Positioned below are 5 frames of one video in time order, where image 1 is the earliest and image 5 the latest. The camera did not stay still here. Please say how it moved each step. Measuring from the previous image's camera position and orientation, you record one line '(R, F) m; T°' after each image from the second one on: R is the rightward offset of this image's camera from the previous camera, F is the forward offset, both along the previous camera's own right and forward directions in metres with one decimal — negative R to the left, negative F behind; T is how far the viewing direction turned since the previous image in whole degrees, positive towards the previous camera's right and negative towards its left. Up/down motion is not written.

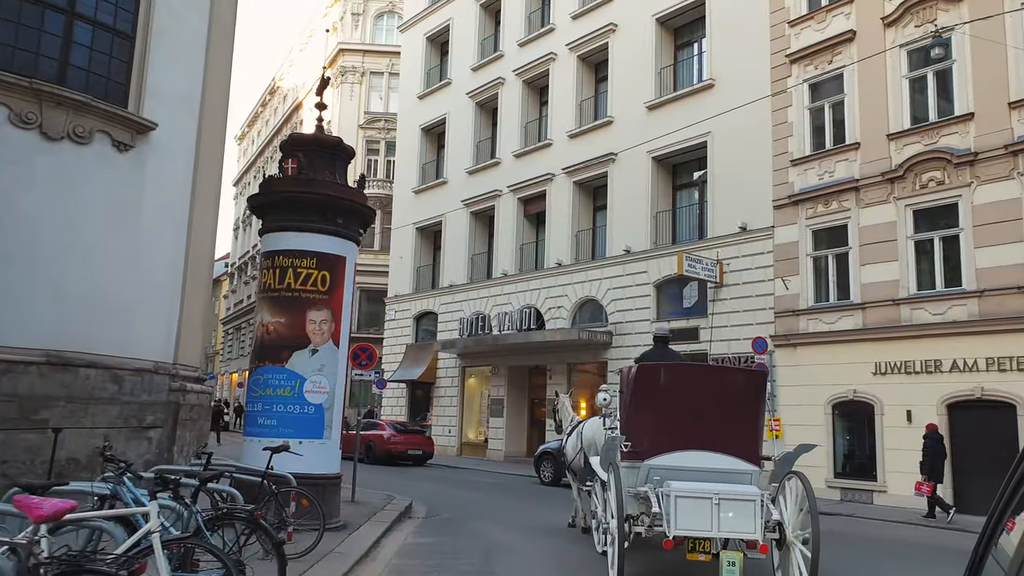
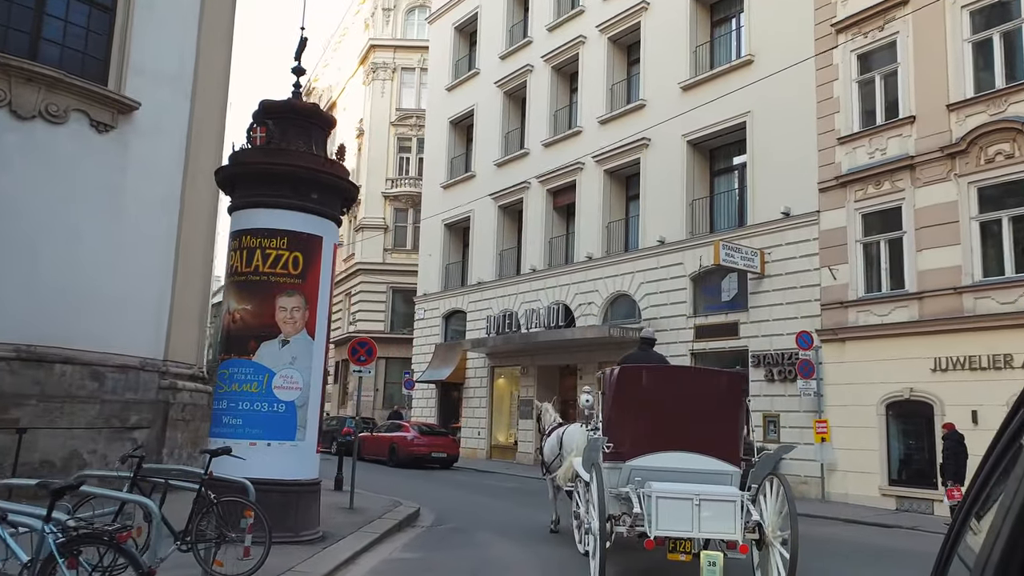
(+0.6, +1.3) m; -3°
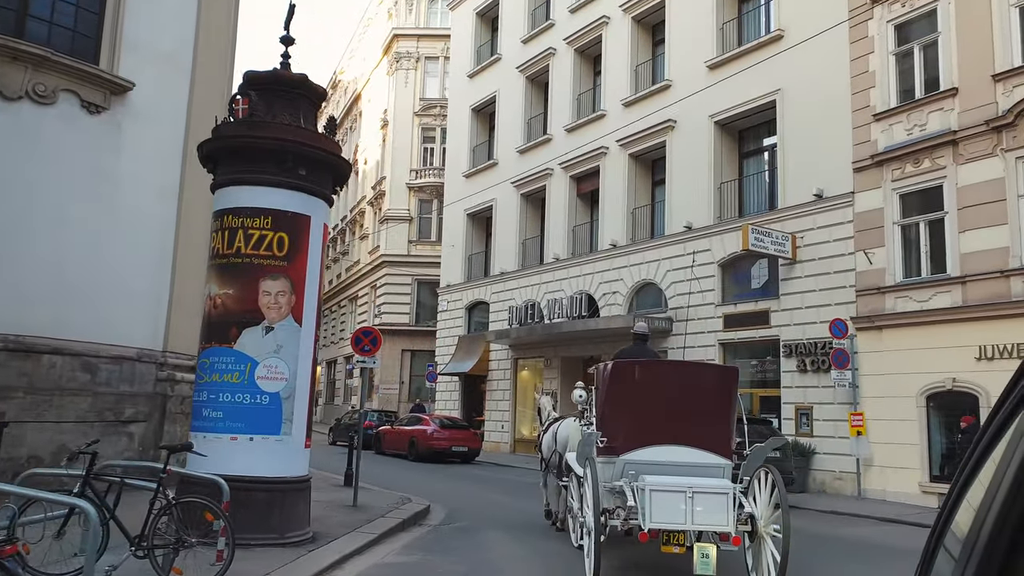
(+0.4, +0.7) m; -2°
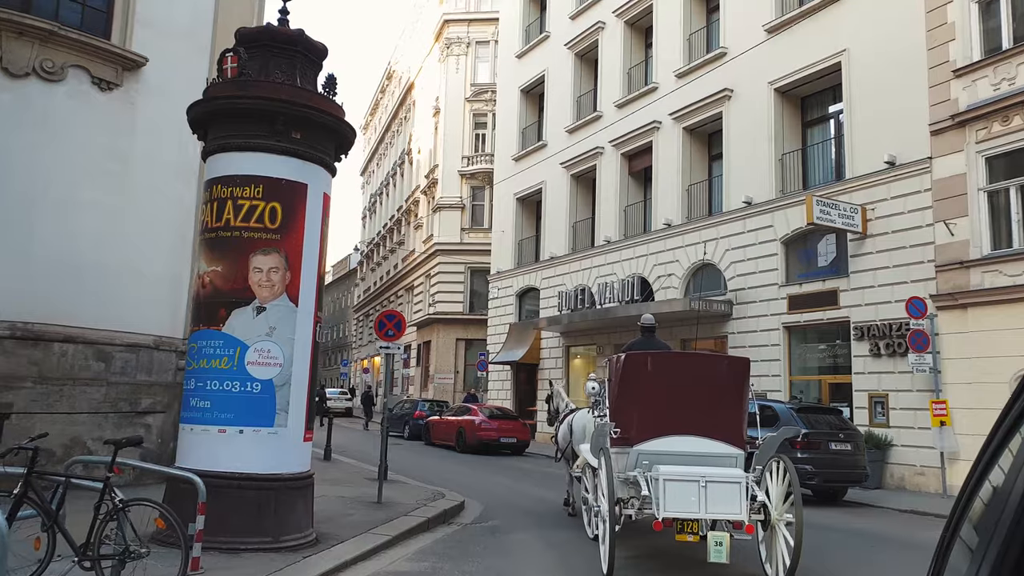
(+0.4, +1.1) m; -5°
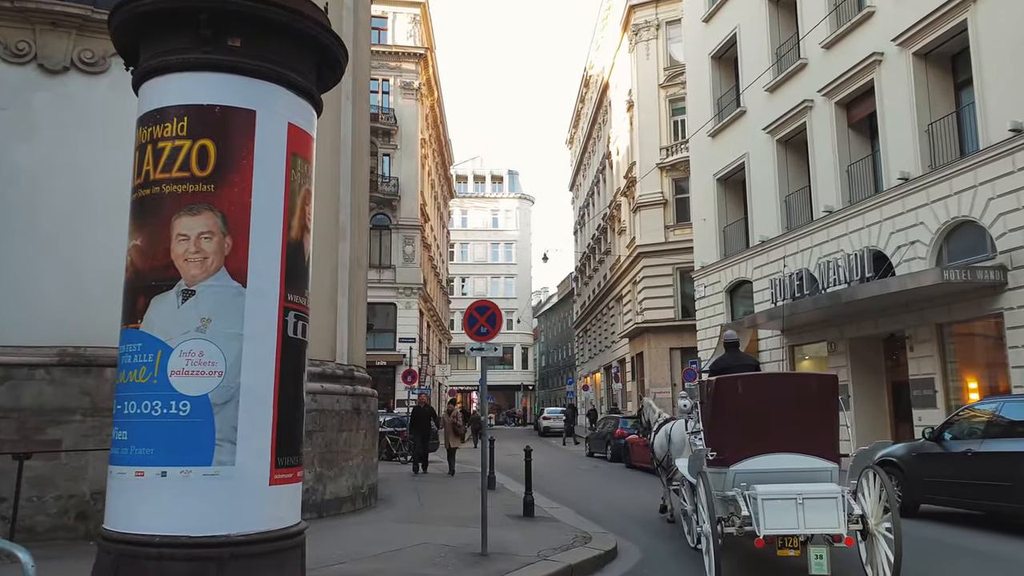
(+1.1, +3.3) m; -17°
